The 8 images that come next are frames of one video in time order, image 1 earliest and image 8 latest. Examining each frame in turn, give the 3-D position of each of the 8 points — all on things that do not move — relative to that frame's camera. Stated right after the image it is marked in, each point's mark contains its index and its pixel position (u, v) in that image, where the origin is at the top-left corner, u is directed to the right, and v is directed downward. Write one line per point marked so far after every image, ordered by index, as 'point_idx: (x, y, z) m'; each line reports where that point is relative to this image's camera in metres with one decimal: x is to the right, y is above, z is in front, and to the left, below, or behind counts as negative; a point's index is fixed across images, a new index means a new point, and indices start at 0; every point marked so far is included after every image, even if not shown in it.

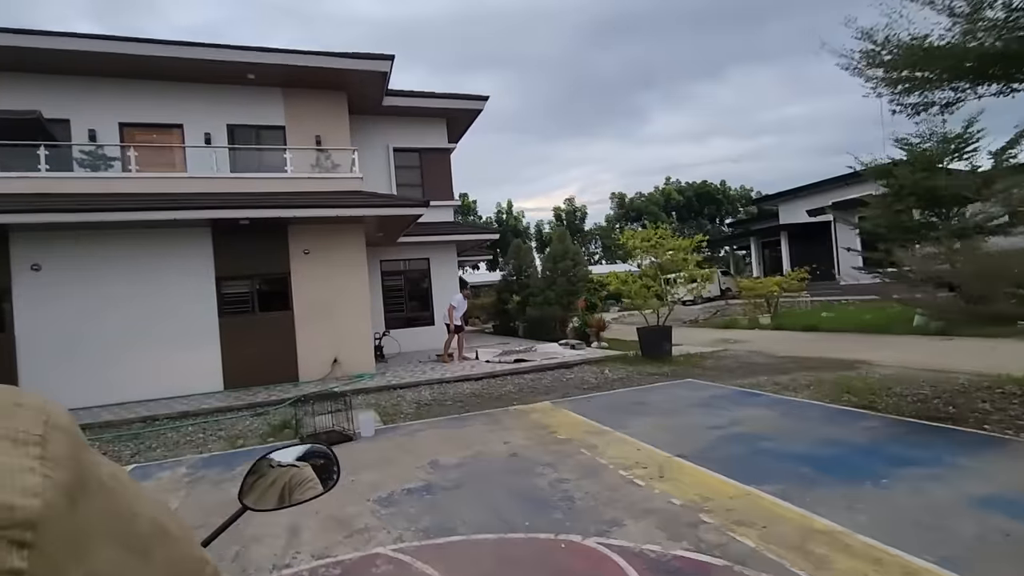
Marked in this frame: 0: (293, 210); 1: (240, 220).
0: (-3.7, +1.4, +9.0) m
1: (-4.7, +1.2, +9.0) m
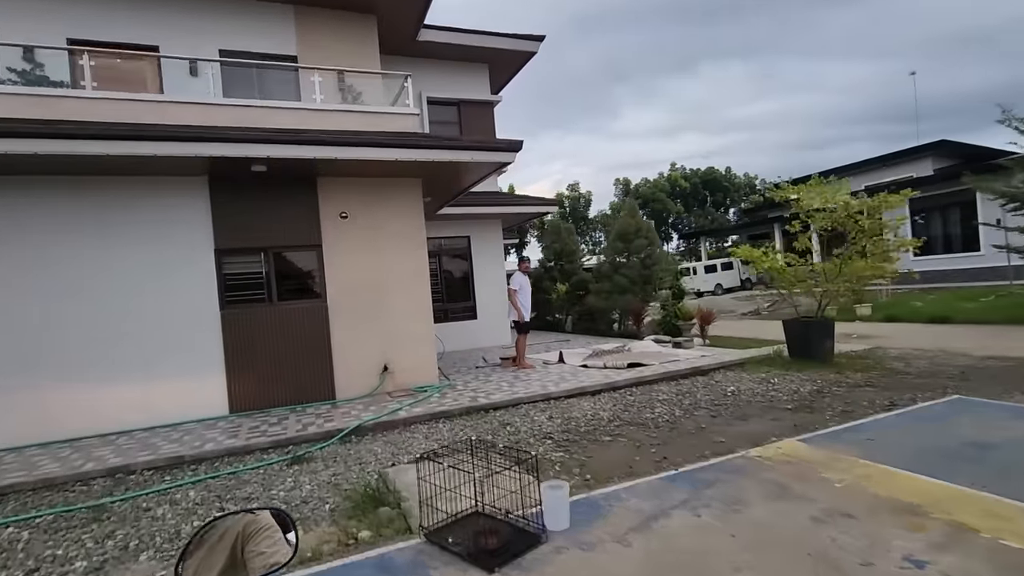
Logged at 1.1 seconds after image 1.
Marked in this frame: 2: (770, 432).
0: (-2.0, +1.7, +6.2) m
1: (-3.0, +1.5, +6.1) m
2: (+2.3, -1.3, +4.6) m
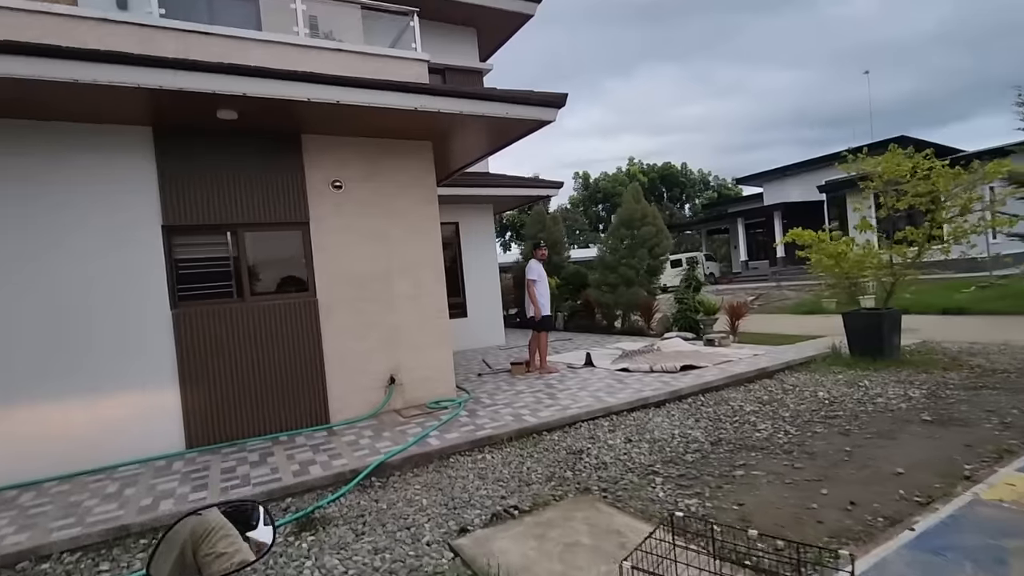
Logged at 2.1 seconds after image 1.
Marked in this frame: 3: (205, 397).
0: (-1.5, +1.8, +4.7) m
1: (-2.5, +1.6, +4.5) m
2: (+2.9, -1.1, +3.5) m
3: (-2.8, -1.0, +4.8) m
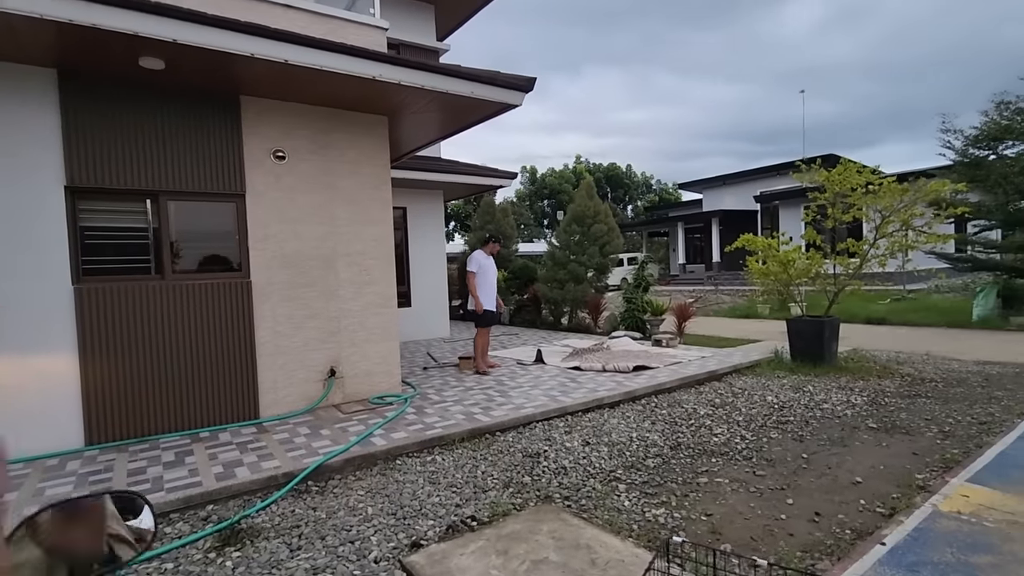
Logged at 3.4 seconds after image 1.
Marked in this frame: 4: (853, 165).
0: (-1.8, +1.9, +4.2) m
1: (-2.7, +1.7, +3.9) m
2: (+2.7, -1.2, +3.6) m
3: (-3.2, -0.8, +4.2) m
4: (+4.6, +1.6, +7.1) m
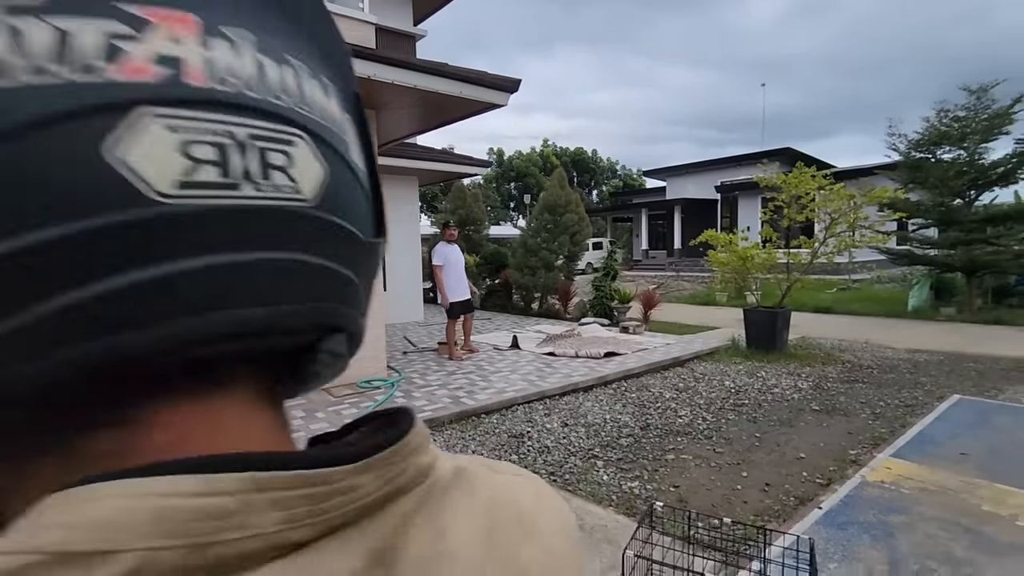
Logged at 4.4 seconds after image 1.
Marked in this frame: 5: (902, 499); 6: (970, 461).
0: (-1.8, +2.0, +4.3) m
1: (-2.8, +1.8, +3.9) m
2: (+2.6, -1.2, +4.1) m
3: (-3.3, -0.7, +4.3) m
4: (+4.3, +1.7, +7.6) m
5: (+2.3, -1.3, +3.1) m
6: (+3.2, -1.2, +3.7) m
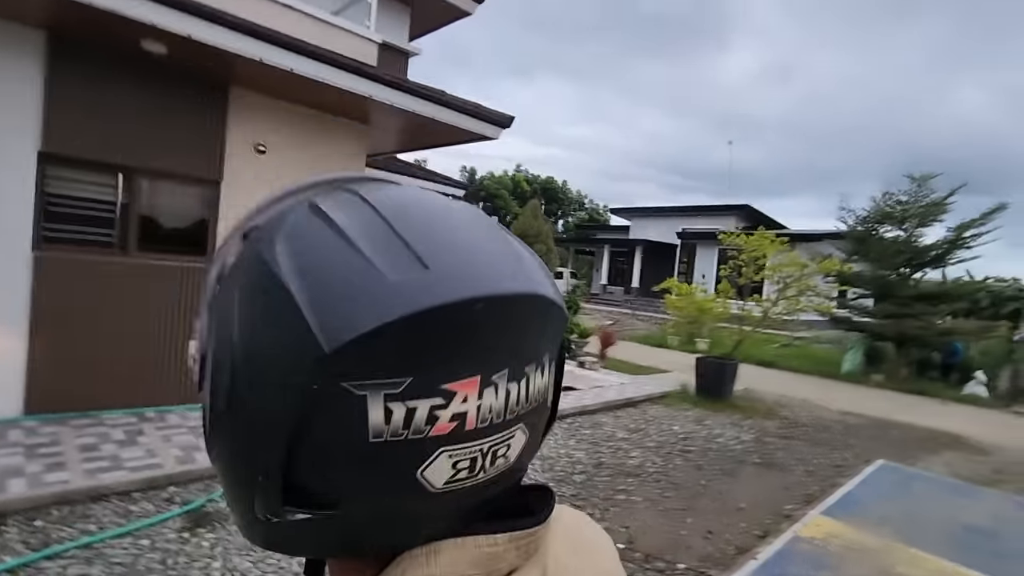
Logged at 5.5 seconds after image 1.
0: (-1.8, +1.9, +4.3) m
1: (-2.7, +1.9, +3.9) m
2: (+2.2, -1.7, +4.4) m
3: (-3.6, -0.6, +4.2) m
4: (+3.9, +0.8, +8.2) m
5: (+2.0, -1.7, +3.4) m
6: (+2.9, -1.8, +4.0) m
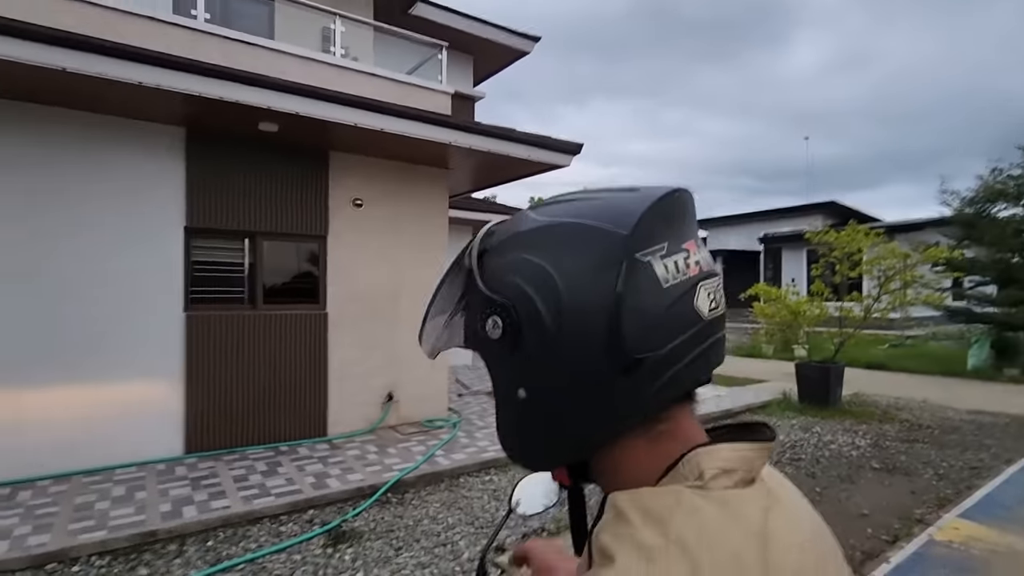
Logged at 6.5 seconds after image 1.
0: (-1.2, +1.6, +4.9) m
1: (-2.2, +1.5, +4.6) m
2: (+3.1, -1.7, +4.1) m
3: (-2.8, -1.0, +4.8) m
4: (+5.1, +0.9, +7.8) m
5: (+2.8, -1.6, +3.2) m
6: (+3.7, -1.7, +3.7) m
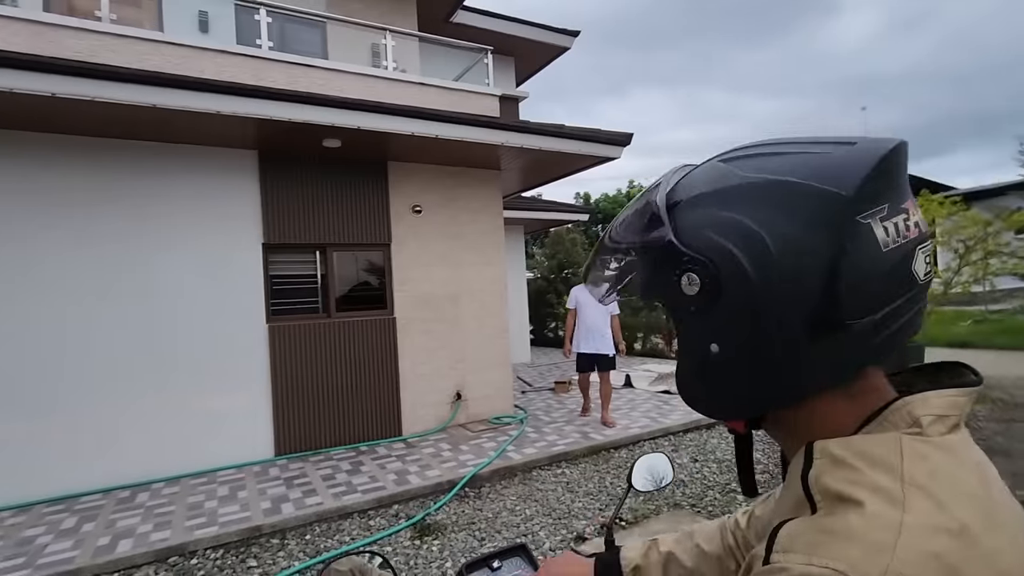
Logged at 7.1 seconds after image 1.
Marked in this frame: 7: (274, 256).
0: (-0.7, +1.6, +5.0) m
1: (-1.7, +1.4, +4.8) m
2: (+3.7, -1.5, +3.9) m
3: (-2.1, -1.2, +5.1) m
4: (+5.9, +1.2, +7.3) m
5: (+3.2, -1.4, +3.0) m
6: (+4.2, -1.4, +3.4) m
7: (-2.3, +0.3, +5.2) m
